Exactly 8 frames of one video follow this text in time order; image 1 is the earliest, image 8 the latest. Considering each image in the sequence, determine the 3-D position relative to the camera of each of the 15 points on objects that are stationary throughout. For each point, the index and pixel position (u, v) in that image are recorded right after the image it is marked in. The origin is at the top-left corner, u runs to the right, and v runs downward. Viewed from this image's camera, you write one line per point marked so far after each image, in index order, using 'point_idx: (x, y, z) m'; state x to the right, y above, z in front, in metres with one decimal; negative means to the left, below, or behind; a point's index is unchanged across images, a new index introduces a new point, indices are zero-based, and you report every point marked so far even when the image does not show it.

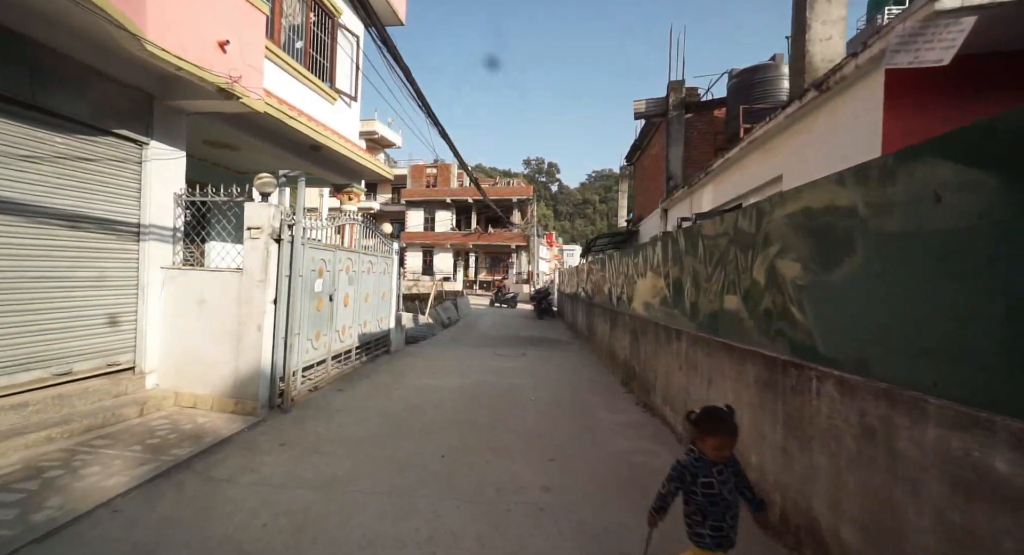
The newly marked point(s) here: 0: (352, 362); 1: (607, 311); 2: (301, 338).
0: (-2.1, -1.1, +5.9) m
1: (+1.7, -0.6, +7.6) m
2: (-2.0, -0.6, +4.3) m
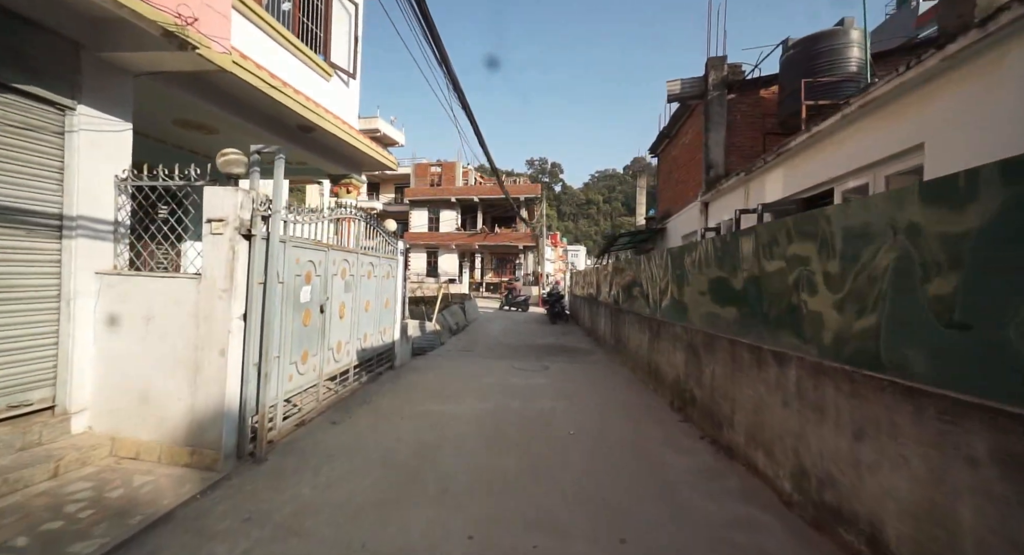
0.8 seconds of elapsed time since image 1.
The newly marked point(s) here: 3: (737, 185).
0: (-1.8, -1.2, +5.0) m
1: (+2.0, -0.6, +6.7) m
2: (-1.7, -0.6, +3.4) m
3: (+3.0, +1.2, +6.0) m
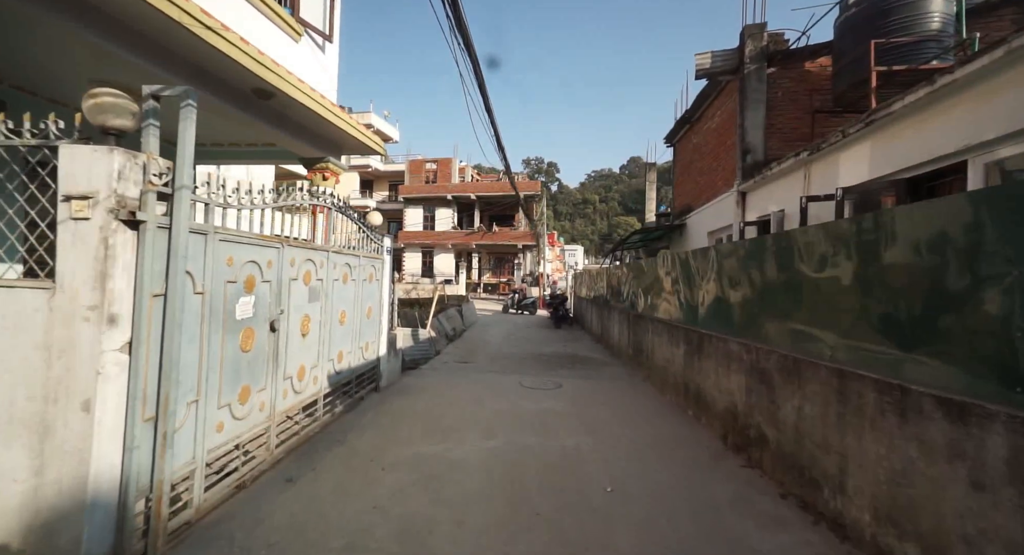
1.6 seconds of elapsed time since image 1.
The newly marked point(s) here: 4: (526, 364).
0: (-1.7, -1.2, +3.9) m
1: (+2.1, -0.7, +5.7) m
2: (-1.6, -0.7, +2.3) m
3: (+3.1, +1.2, +5.0) m
4: (+0.3, -1.7, +8.8) m
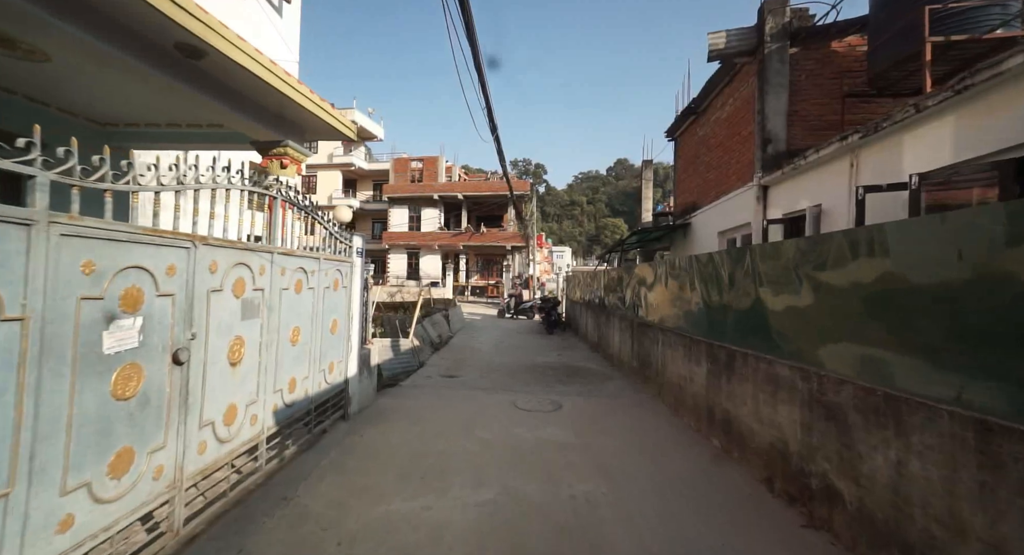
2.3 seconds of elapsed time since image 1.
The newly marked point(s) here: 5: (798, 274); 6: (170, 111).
0: (-1.7, -1.3, +3.1) m
1: (+2.0, -0.7, +4.9) m
2: (-1.6, -0.7, +1.5) m
3: (+3.1, +1.2, +4.3) m
4: (+0.1, -1.8, +8.0) m
5: (+2.1, 0.0, +3.3) m
6: (-3.3, +1.7, +4.5) m
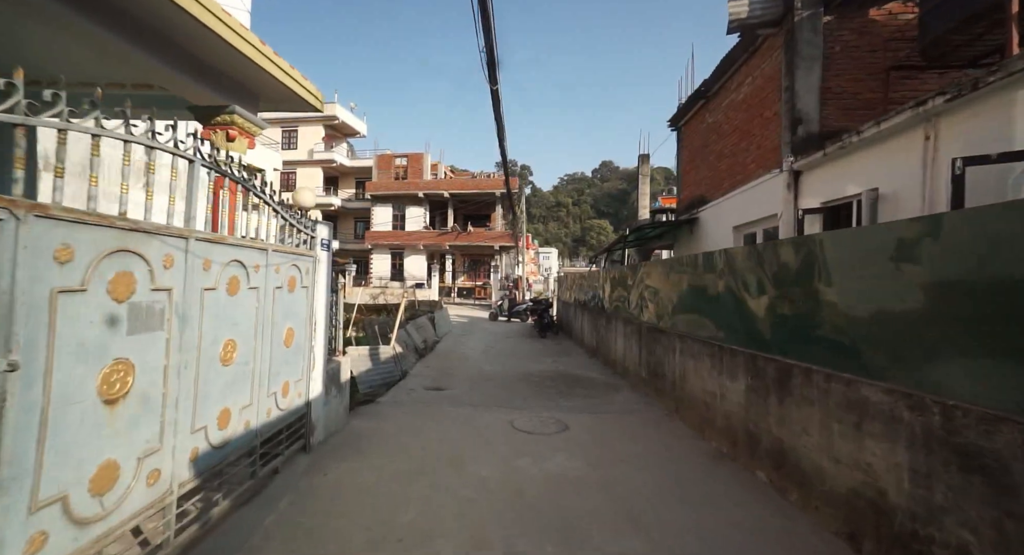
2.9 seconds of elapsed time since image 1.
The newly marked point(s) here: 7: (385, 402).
0: (-1.7, -1.2, +2.2) m
1: (+2.0, -0.7, +4.1) m
2: (-1.5, -0.7, +0.6) m
3: (+3.1, +1.2, +3.5) m
4: (0.0, -1.8, +7.1) m
5: (+2.1, +0.1, +2.5) m
6: (-3.3, +1.7, +3.6) m
7: (-1.7, -1.7, +6.3) m
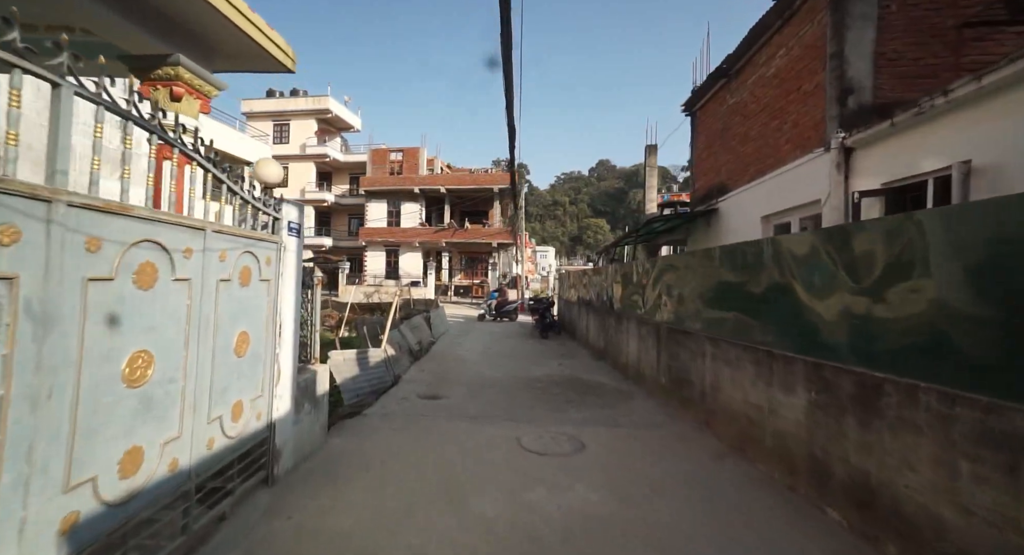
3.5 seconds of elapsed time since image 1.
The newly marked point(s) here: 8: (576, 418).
0: (-1.6, -1.2, +1.4) m
1: (+2.1, -0.7, +3.4) m
2: (-1.4, -0.6, -0.2) m
3: (+3.1, +1.2, +2.8) m
4: (+0.1, -1.7, +6.4) m
5: (+2.2, +0.1, +1.8) m
6: (-3.3, +1.7, +2.8) m
7: (-1.6, -1.7, +5.5) m
8: (+0.8, -1.7, +5.5) m
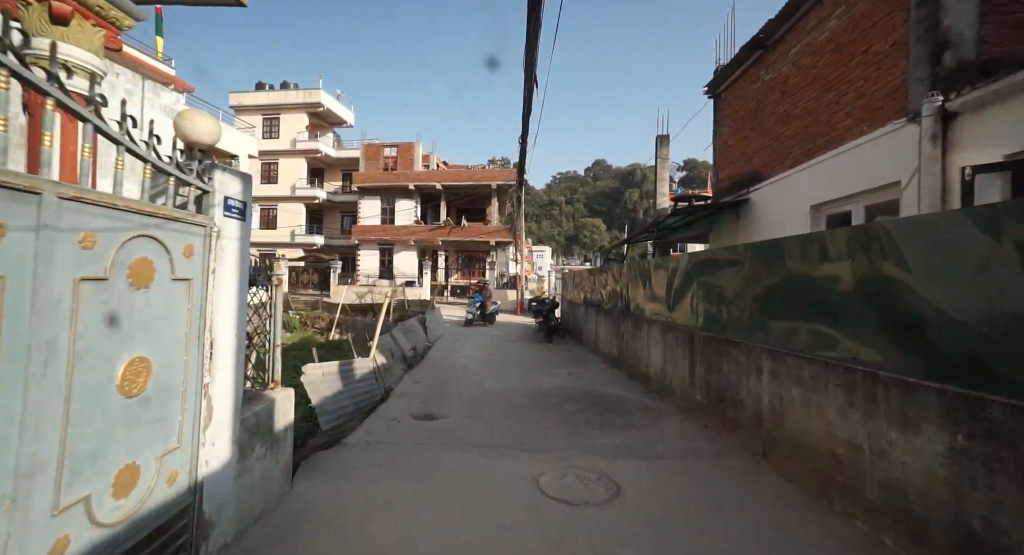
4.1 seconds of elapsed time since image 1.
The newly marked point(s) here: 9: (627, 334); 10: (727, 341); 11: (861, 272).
0: (-1.4, -1.2, +0.4) m
1: (+2.2, -0.7, +2.5) m
2: (-1.2, -0.6, -1.1) m
3: (+3.3, +1.3, +1.9) m
4: (+0.2, -1.7, +5.4) m
5: (+2.4, +0.1, +0.8) m
6: (-3.1, +1.7, +1.8) m
7: (-1.5, -1.7, +4.6) m
8: (+0.9, -1.7, +4.6) m
9: (+2.1, -1.1, +8.6) m
10: (+2.3, -0.7, +5.0) m
11: (+2.4, 0.0, +3.1) m
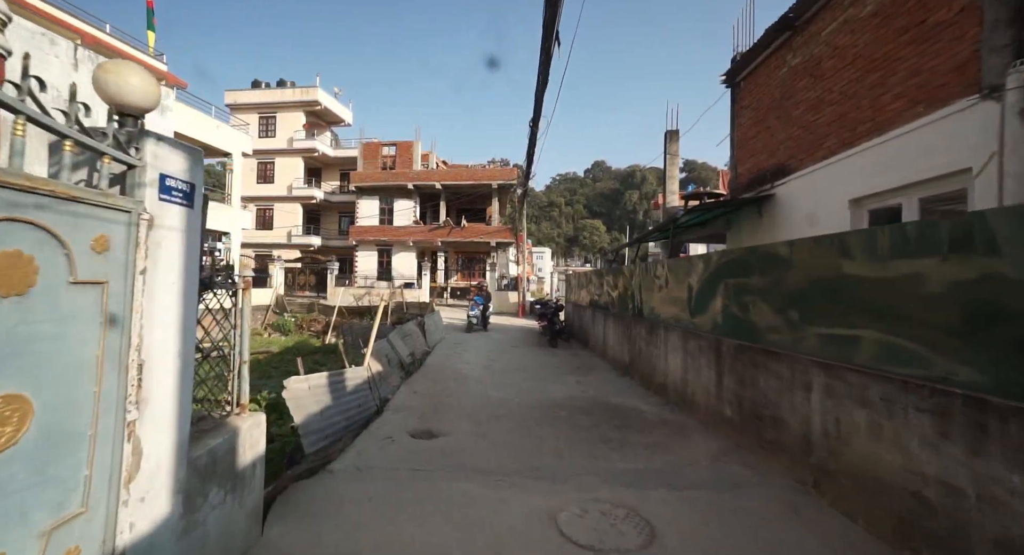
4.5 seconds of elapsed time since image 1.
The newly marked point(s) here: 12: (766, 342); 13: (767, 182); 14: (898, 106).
0: (-1.3, -1.2, -0.1) m
1: (+2.3, -0.7, +1.9) m
2: (-1.1, -0.6, -1.7) m
3: (+3.4, +1.2, +1.3) m
4: (+0.3, -1.7, +4.9) m
5: (+2.5, +0.1, +0.3) m
6: (-3.0, +1.7, +1.2) m
7: (-1.4, -1.7, +4.0) m
8: (+1.0, -1.7, +4.0) m
9: (+2.2, -1.1, +8.0) m
10: (+2.4, -0.7, +4.4) m
11: (+2.5, 0.0, +2.5) m
12: (+2.4, -0.6, +4.4) m
13: (+4.0, +1.5, +7.2) m
14: (+3.8, +1.7, +4.4) m
